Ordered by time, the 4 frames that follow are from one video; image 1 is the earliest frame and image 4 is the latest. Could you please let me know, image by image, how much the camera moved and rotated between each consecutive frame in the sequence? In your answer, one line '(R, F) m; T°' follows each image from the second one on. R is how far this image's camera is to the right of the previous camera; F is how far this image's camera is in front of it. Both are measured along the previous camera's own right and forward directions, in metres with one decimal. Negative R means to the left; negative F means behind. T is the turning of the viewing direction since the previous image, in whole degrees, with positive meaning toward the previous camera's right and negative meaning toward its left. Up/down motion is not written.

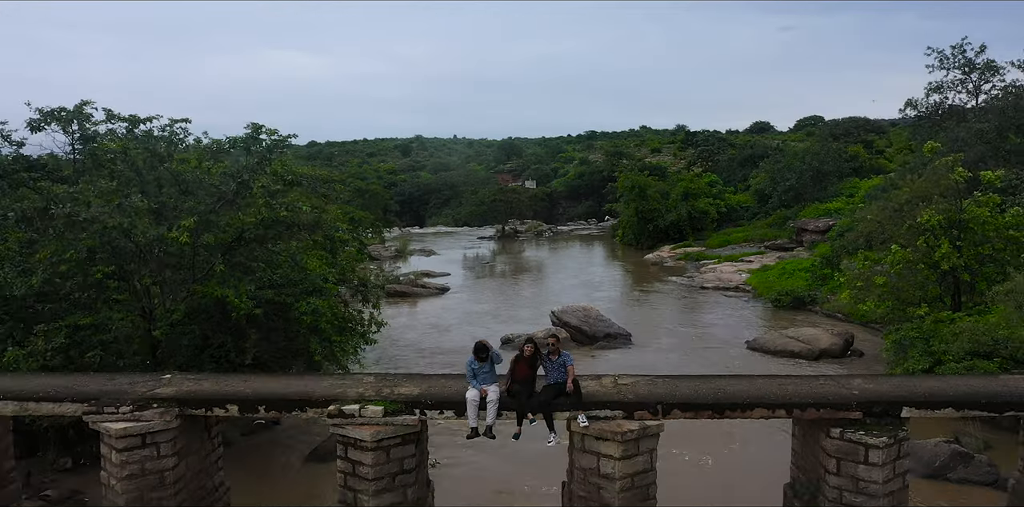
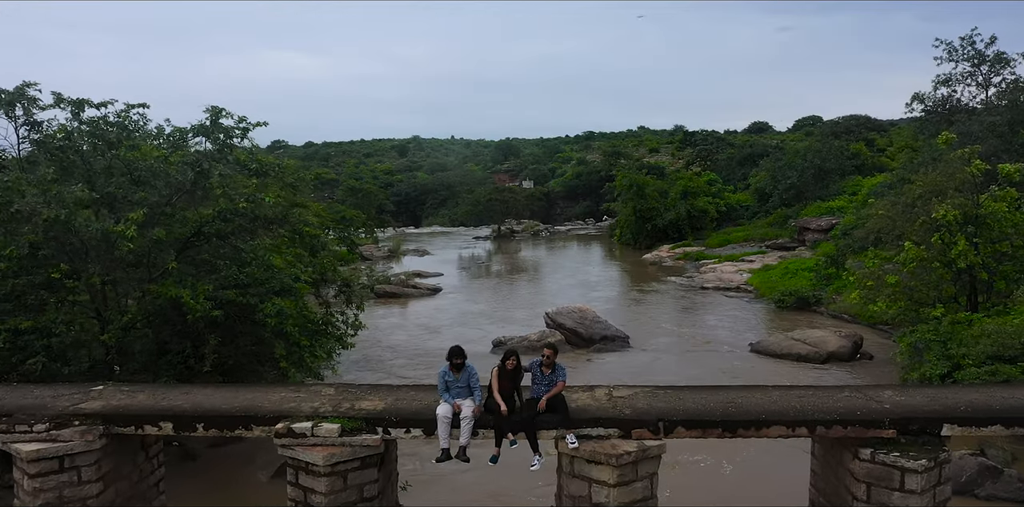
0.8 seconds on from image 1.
(+0.2, +0.8) m; 0°
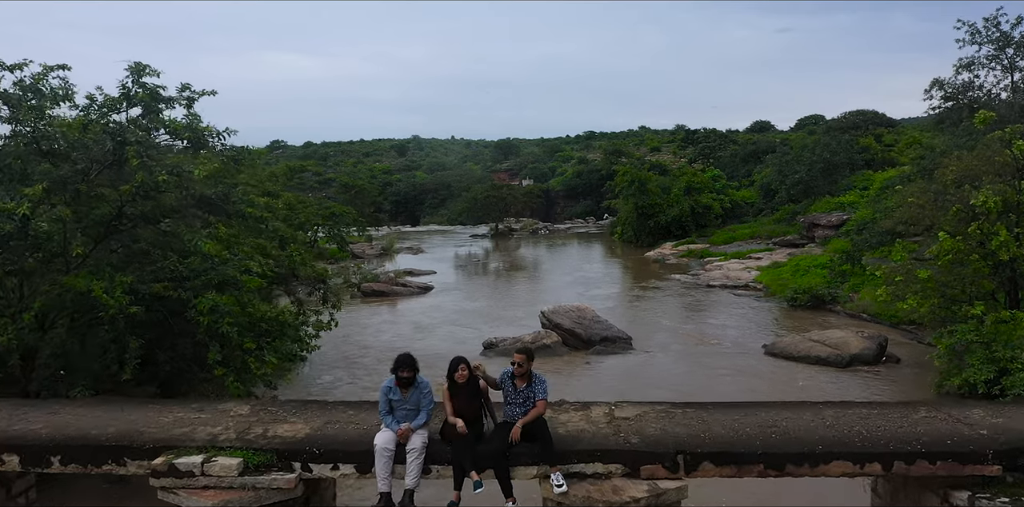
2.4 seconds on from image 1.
(+0.2, +1.3) m; 0°
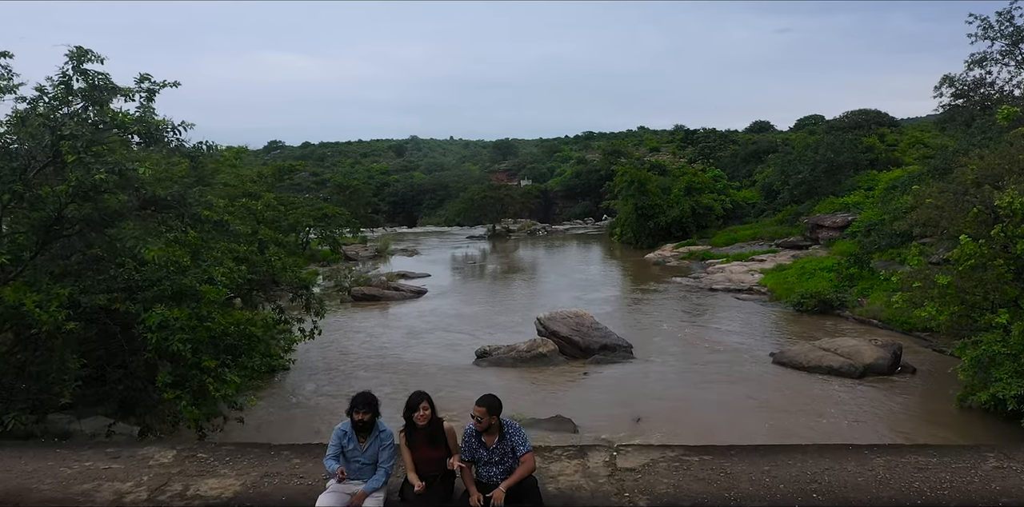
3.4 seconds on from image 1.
(+0.1, +0.7) m; 0°
